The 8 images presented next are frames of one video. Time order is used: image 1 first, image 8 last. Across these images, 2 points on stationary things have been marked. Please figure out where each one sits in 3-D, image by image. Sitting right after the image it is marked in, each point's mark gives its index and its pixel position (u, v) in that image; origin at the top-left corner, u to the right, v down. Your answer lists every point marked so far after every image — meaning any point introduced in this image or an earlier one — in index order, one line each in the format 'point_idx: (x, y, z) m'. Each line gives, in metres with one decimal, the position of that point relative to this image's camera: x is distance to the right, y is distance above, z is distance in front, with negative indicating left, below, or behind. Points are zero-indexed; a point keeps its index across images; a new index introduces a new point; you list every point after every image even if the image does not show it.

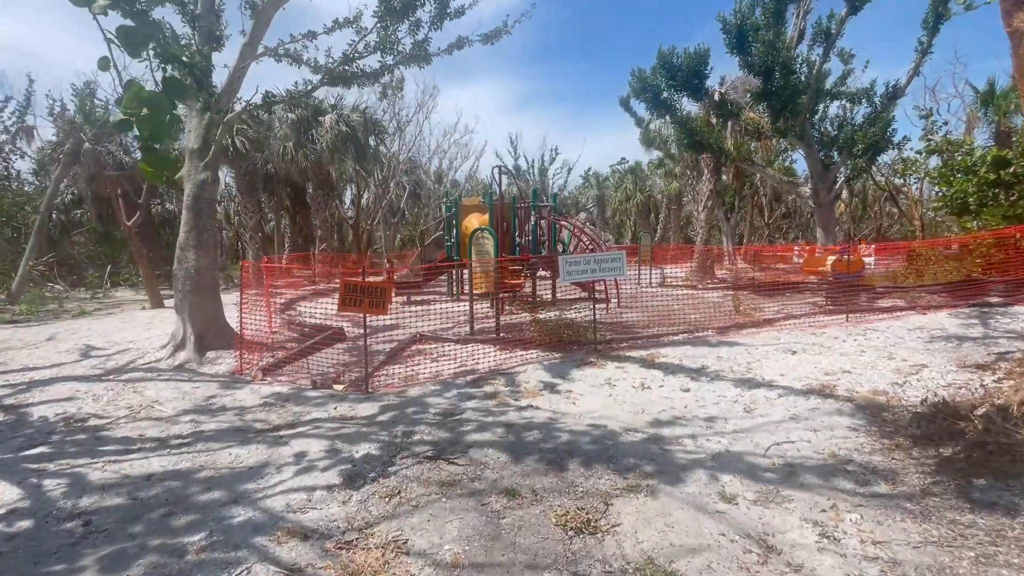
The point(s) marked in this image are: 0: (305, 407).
0: (-2.4, -1.4, +5.5) m
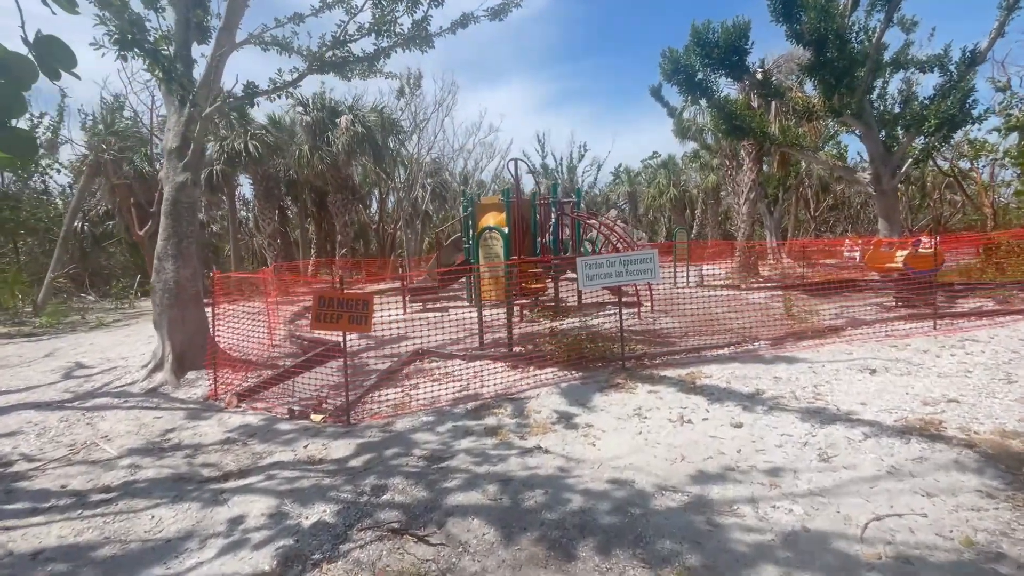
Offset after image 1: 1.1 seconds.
0: (-2.3, -1.5, +4.6) m
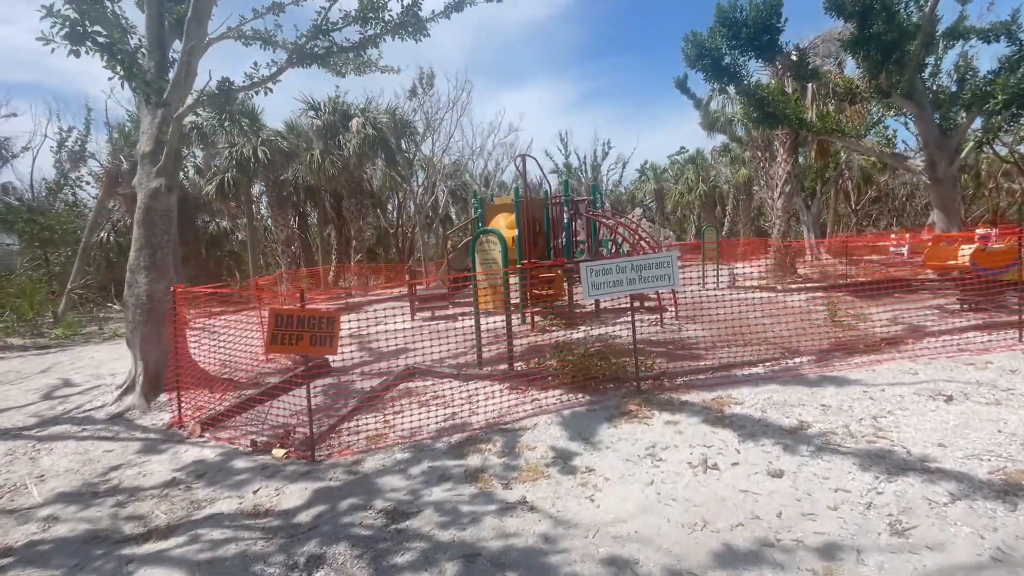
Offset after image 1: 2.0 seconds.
0: (-2.4, -1.7, +3.9) m
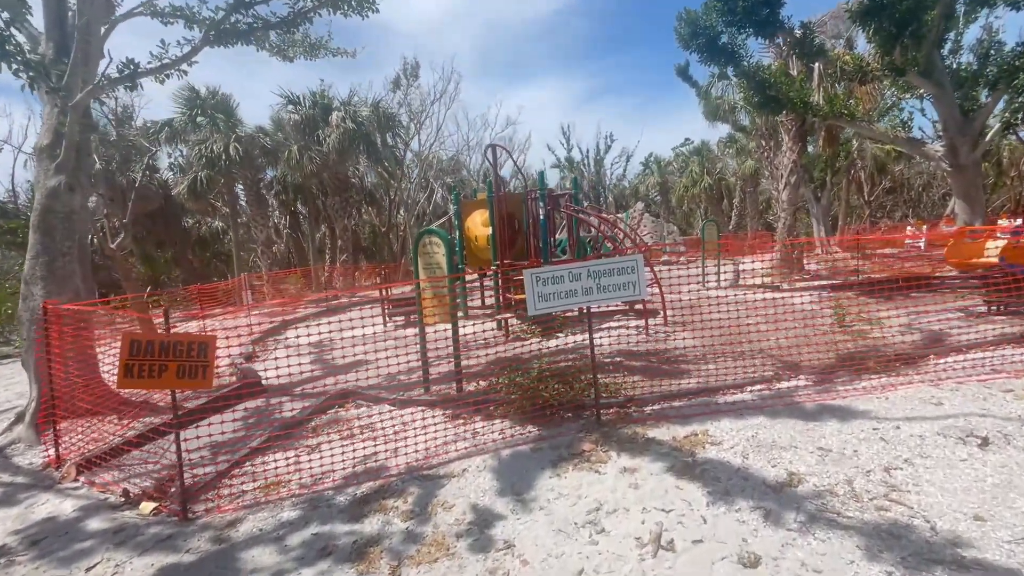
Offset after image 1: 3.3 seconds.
0: (-3.1, -1.8, +3.1) m
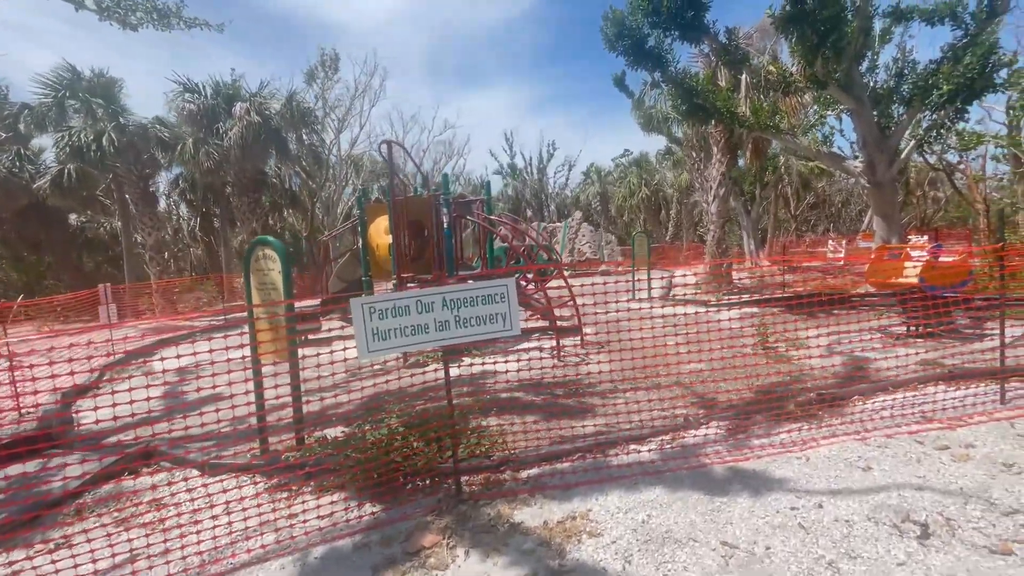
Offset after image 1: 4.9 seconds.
0: (-4.1, -2.0, +1.7) m
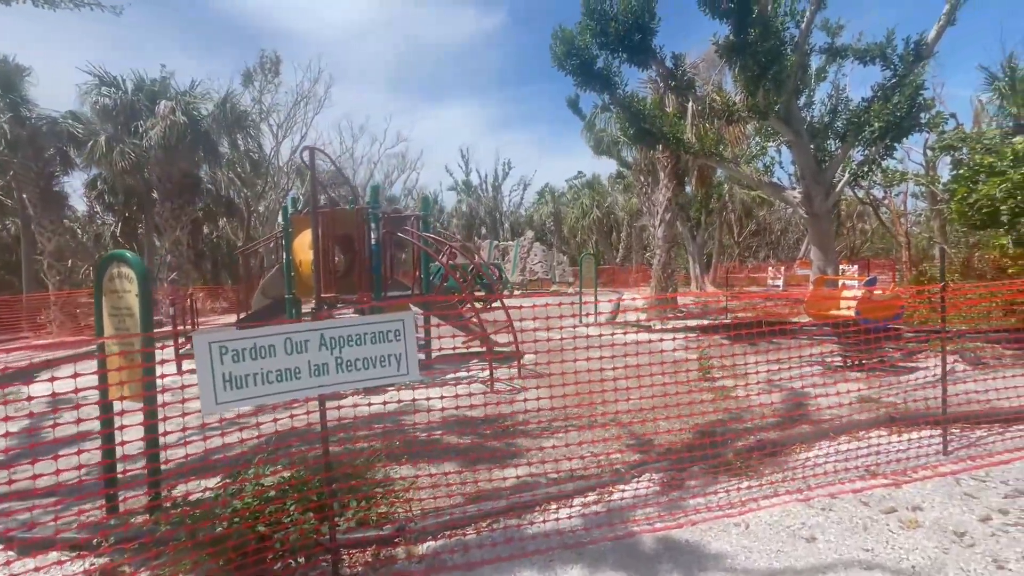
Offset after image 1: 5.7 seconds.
0: (-4.6, -2.0, +0.7) m
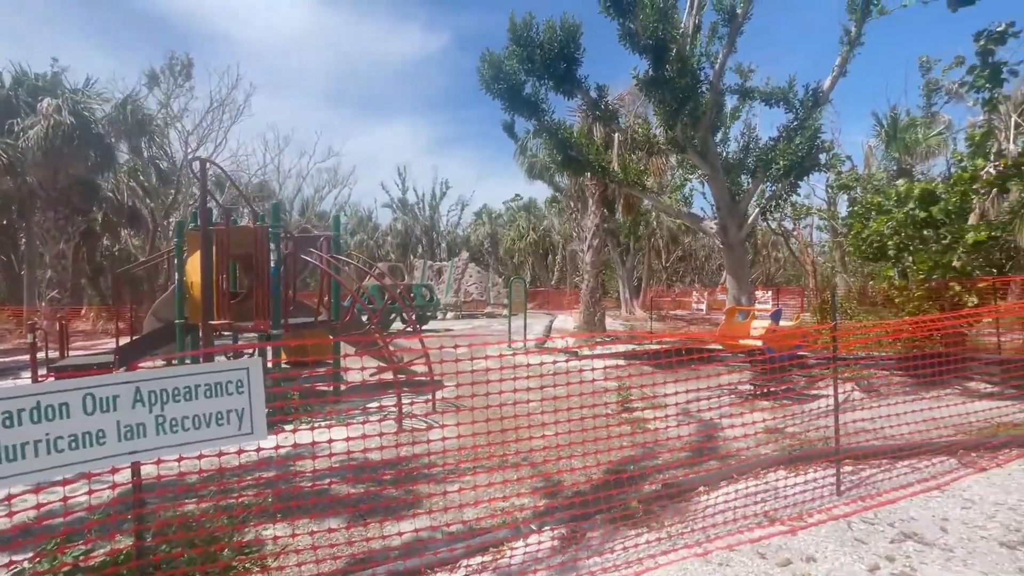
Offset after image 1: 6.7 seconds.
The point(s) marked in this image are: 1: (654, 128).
0: (-4.9, -2.1, -0.3) m
1: (+3.7, +4.1, +12.4) m
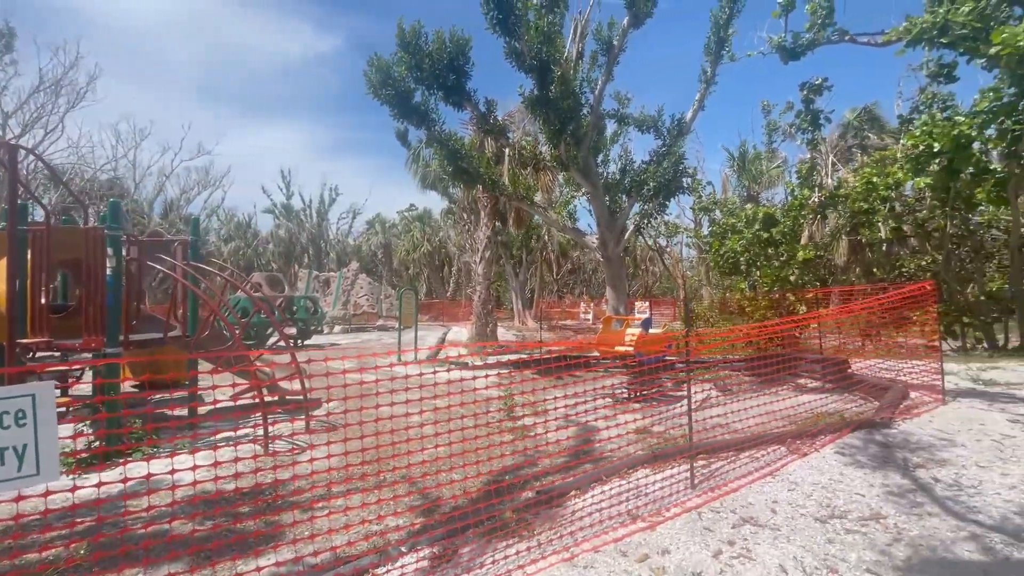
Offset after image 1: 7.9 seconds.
0: (-4.9, -2.1, -1.5) m
1: (+0.8, +3.8, +12.9) m
